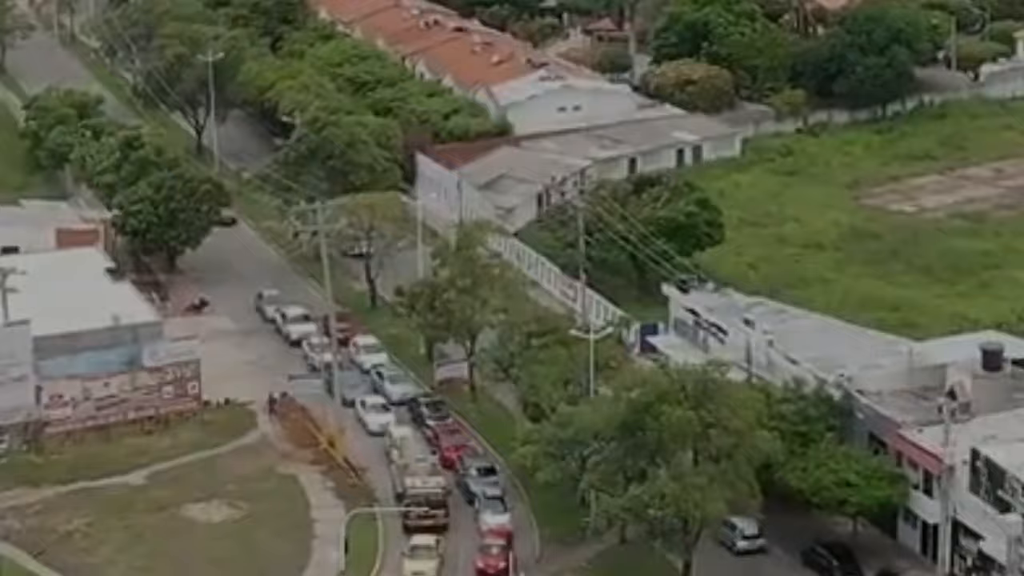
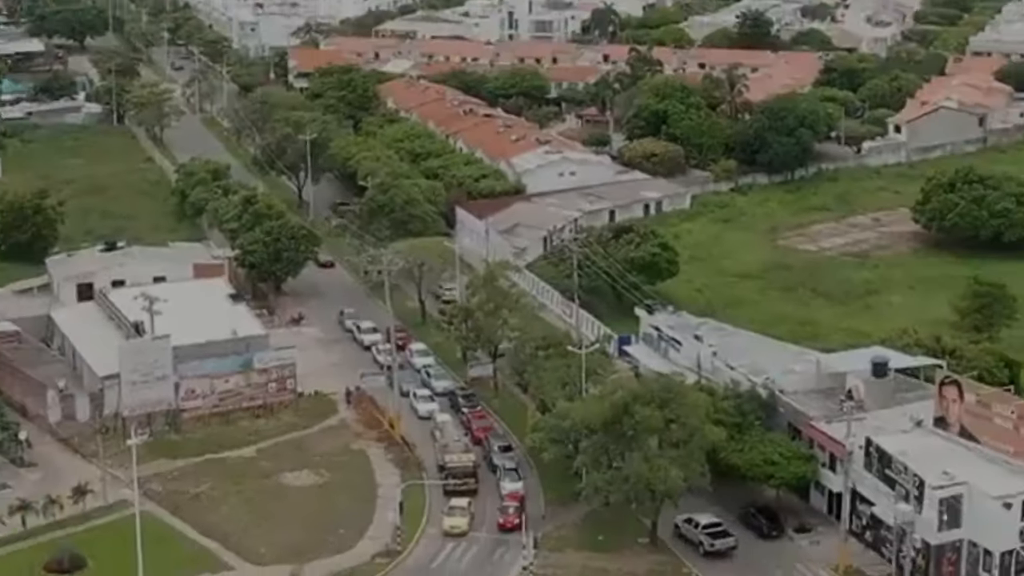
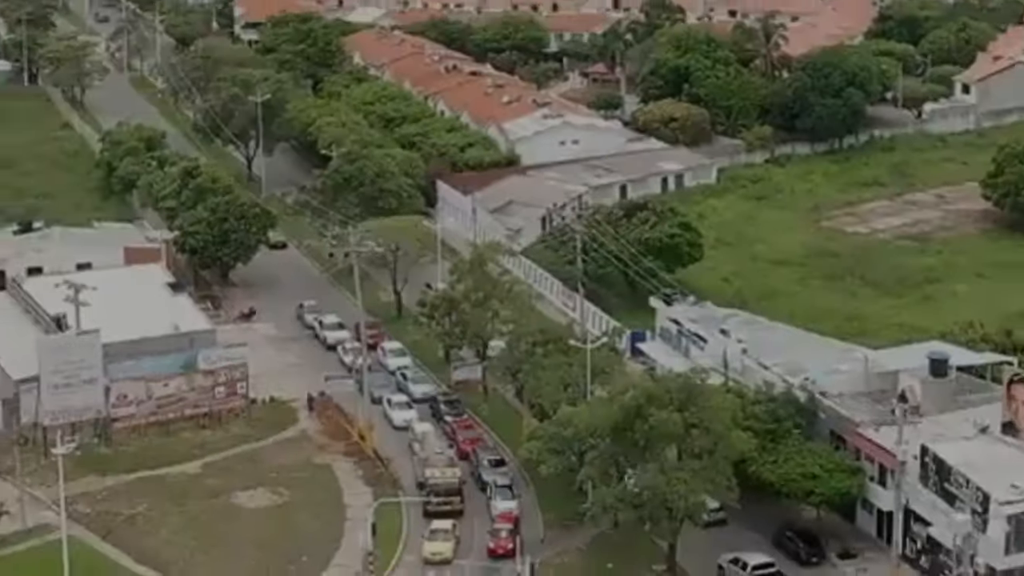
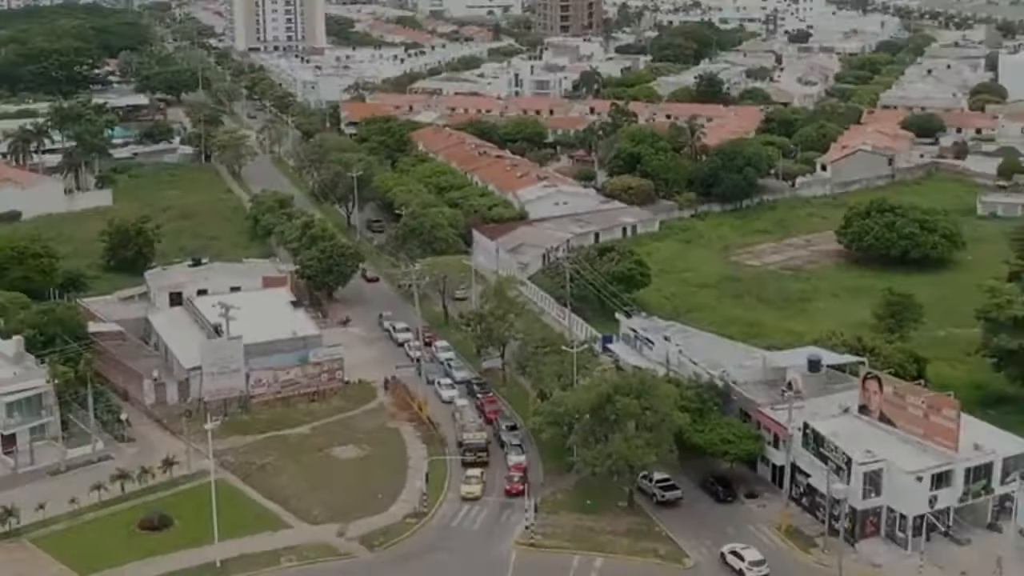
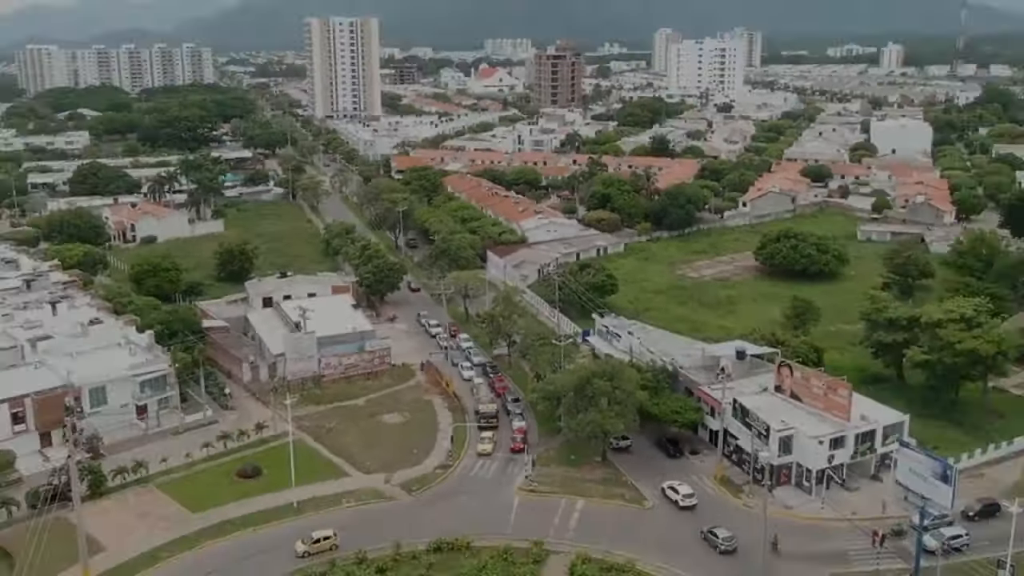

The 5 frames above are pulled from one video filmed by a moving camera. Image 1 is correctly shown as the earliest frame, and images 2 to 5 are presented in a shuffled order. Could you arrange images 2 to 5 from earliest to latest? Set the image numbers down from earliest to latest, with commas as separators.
3, 2, 4, 5
